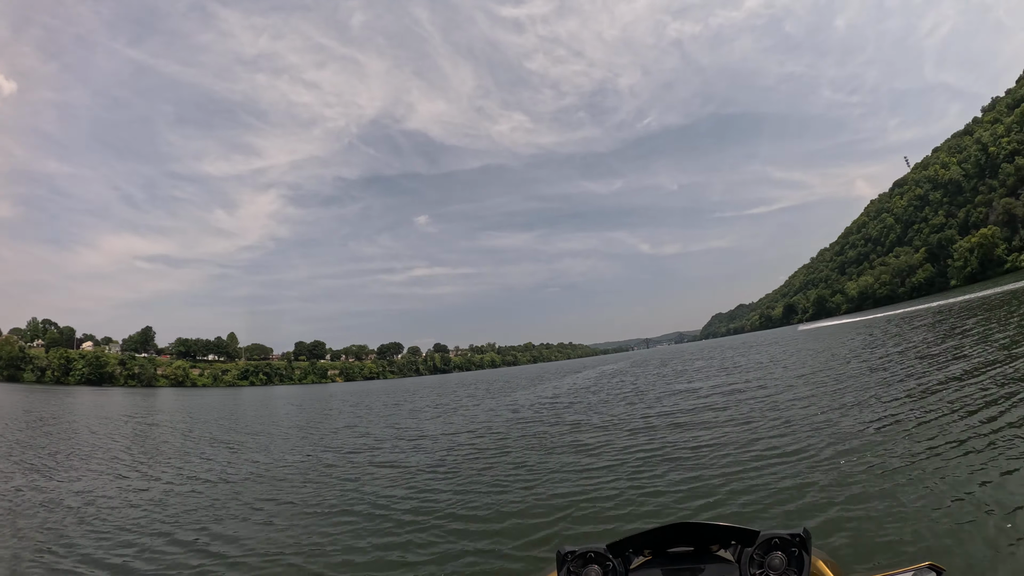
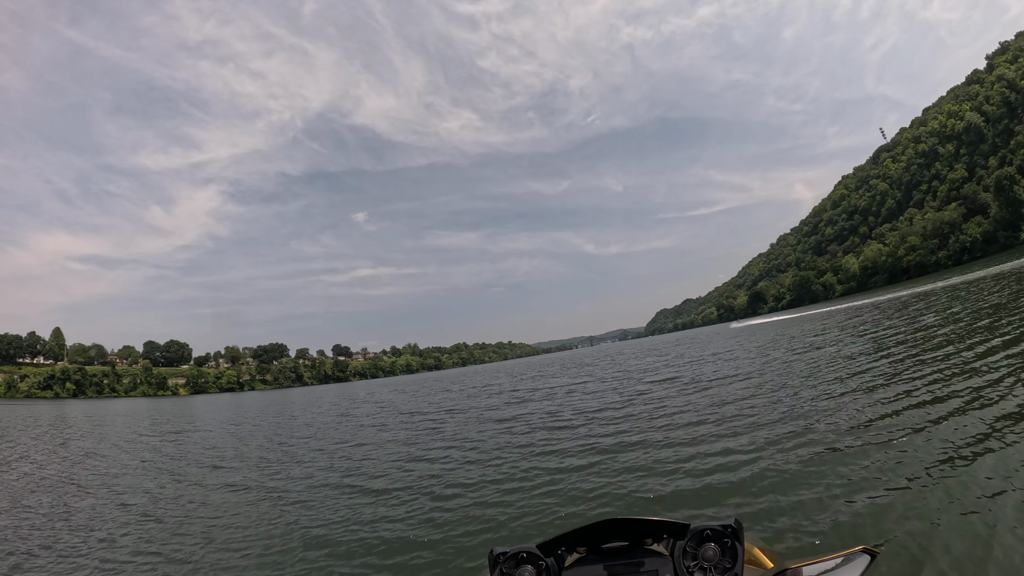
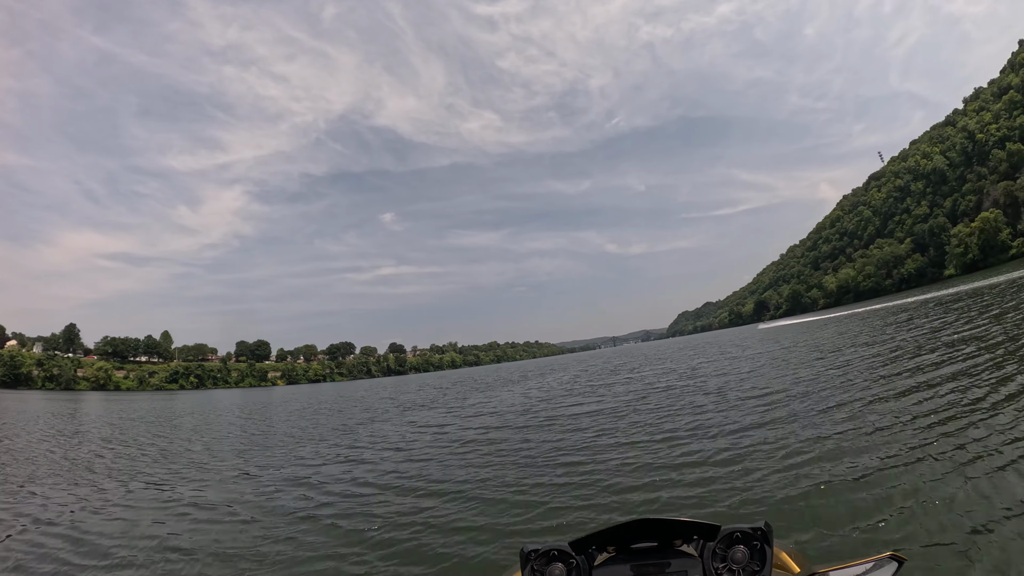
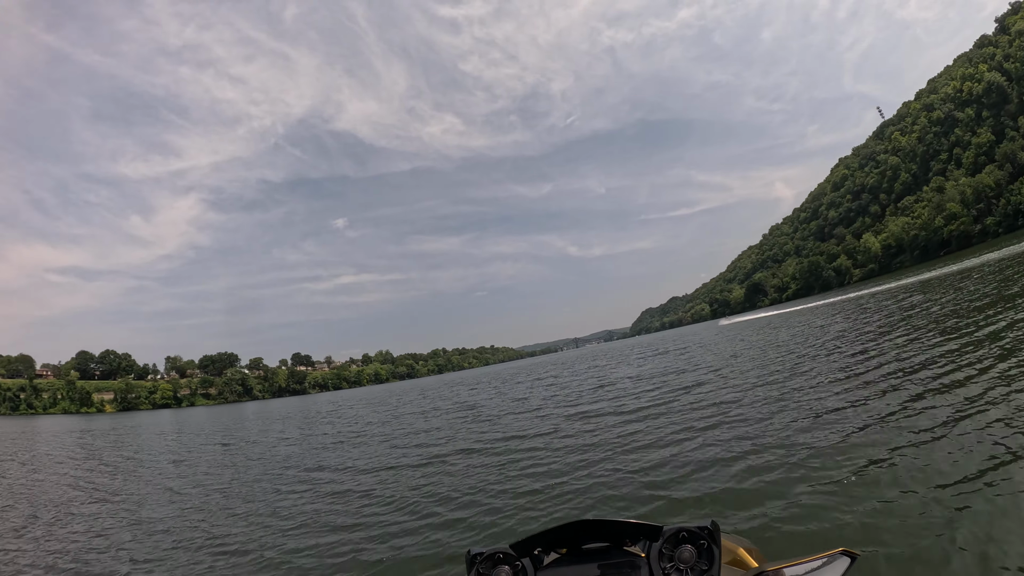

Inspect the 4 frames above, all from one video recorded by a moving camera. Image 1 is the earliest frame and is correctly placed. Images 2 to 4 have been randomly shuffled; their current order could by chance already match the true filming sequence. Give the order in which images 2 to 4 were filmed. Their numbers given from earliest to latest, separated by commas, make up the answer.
3, 2, 4
